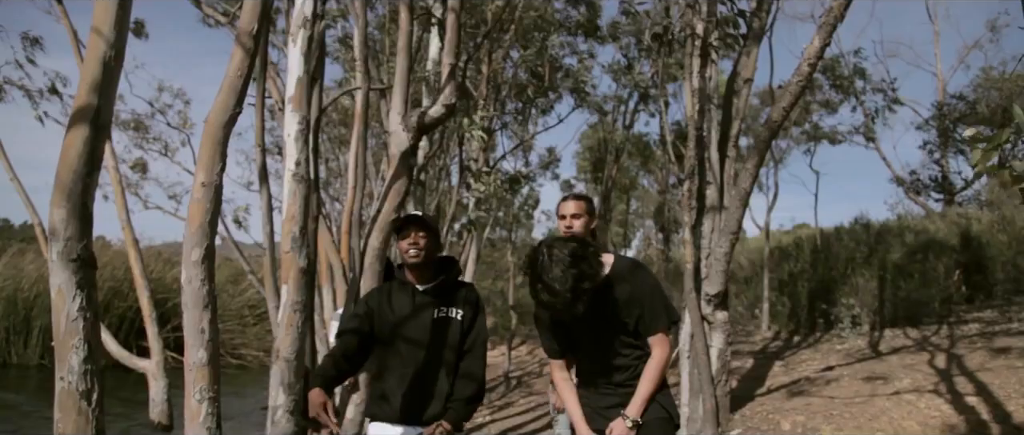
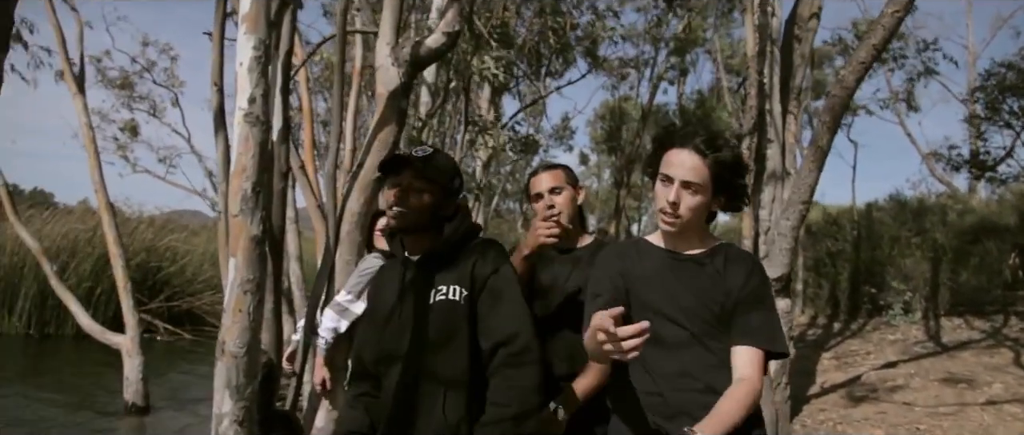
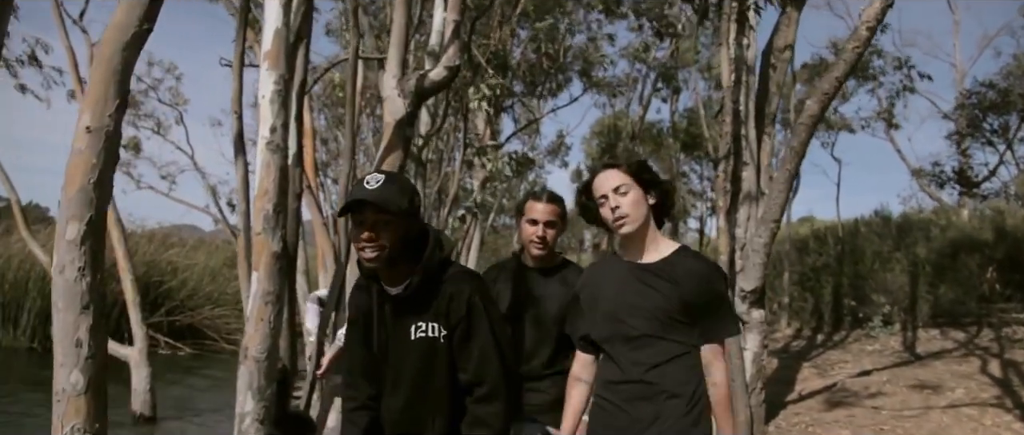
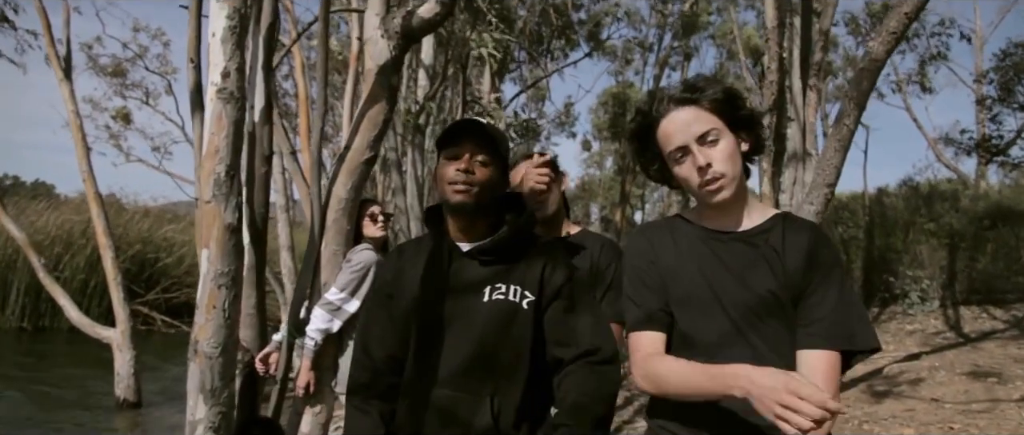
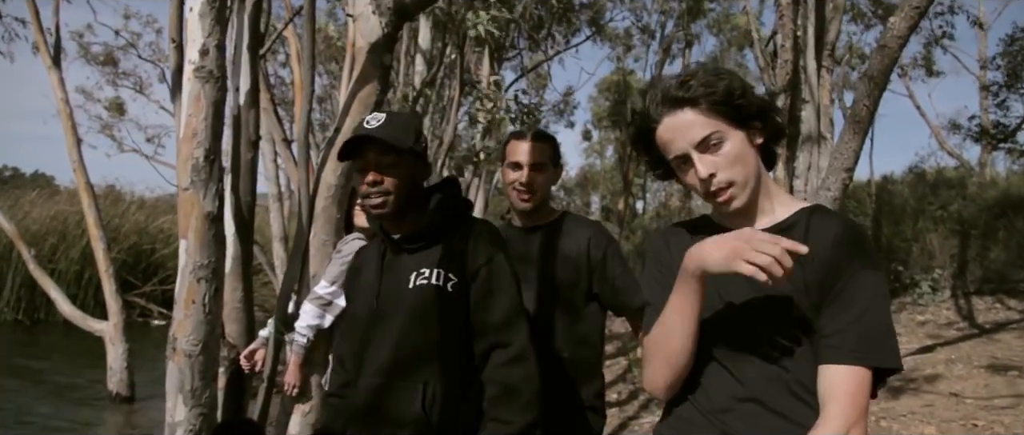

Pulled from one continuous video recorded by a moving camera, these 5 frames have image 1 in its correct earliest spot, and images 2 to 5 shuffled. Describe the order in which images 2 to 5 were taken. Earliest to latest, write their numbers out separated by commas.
3, 2, 4, 5
